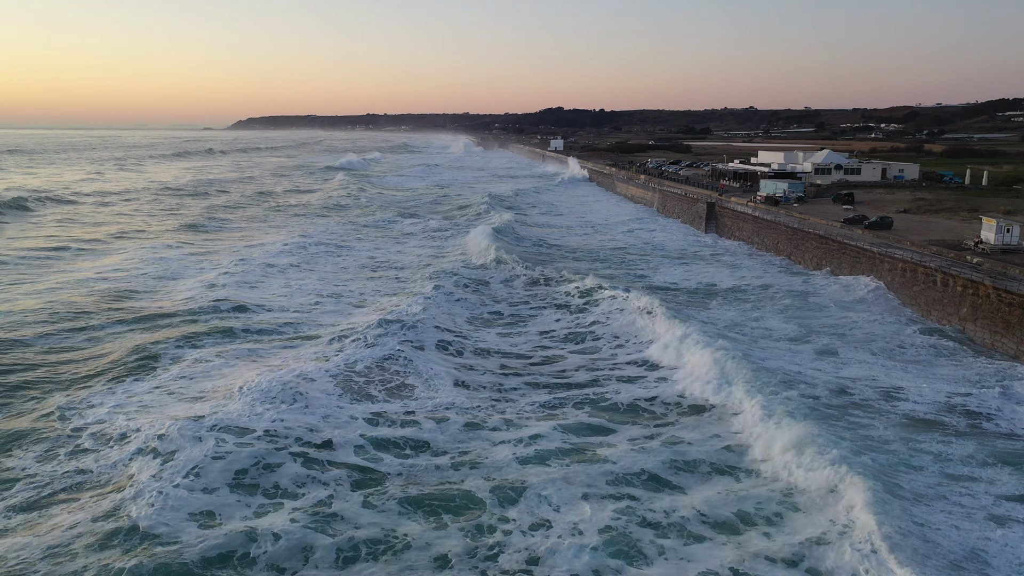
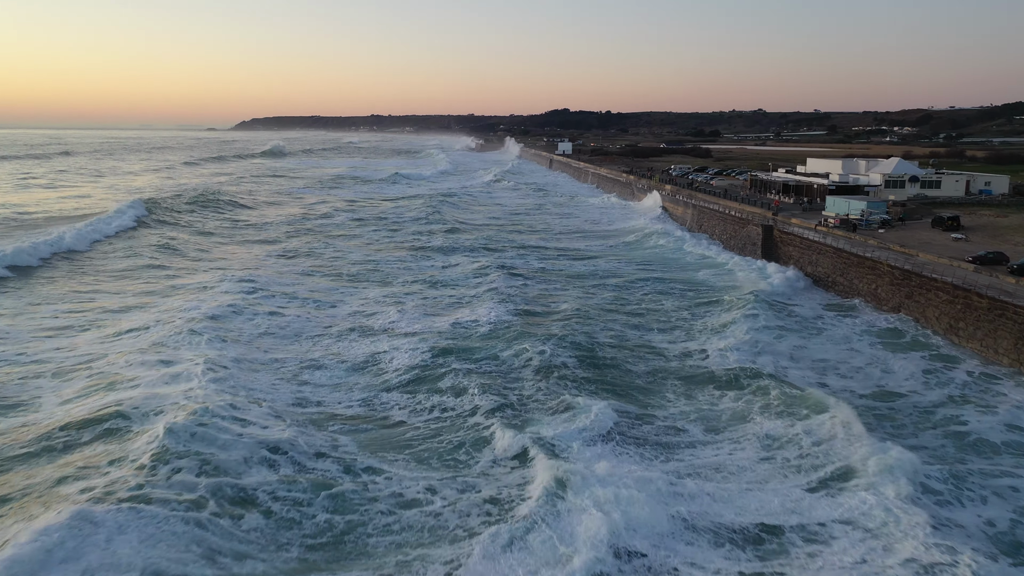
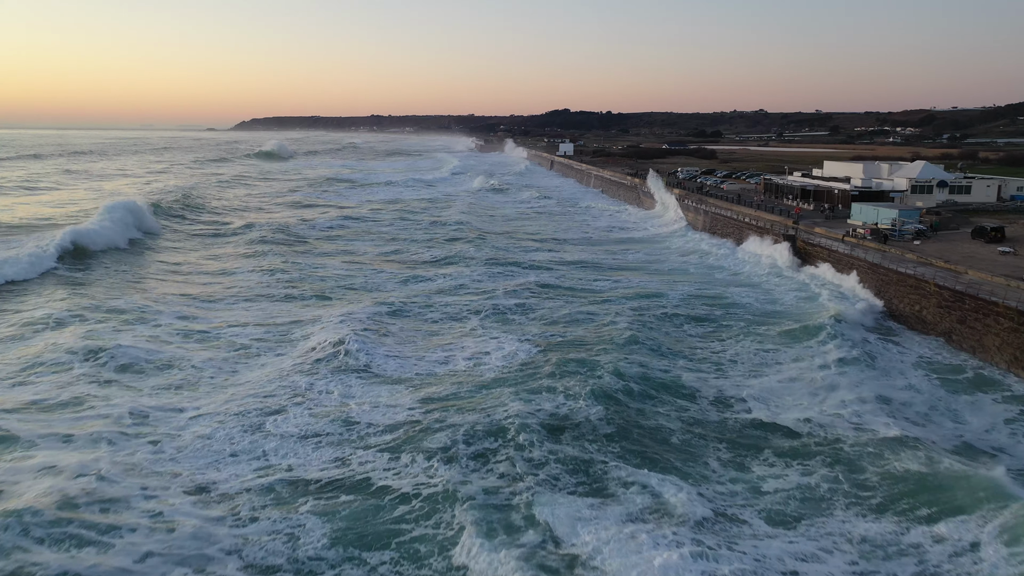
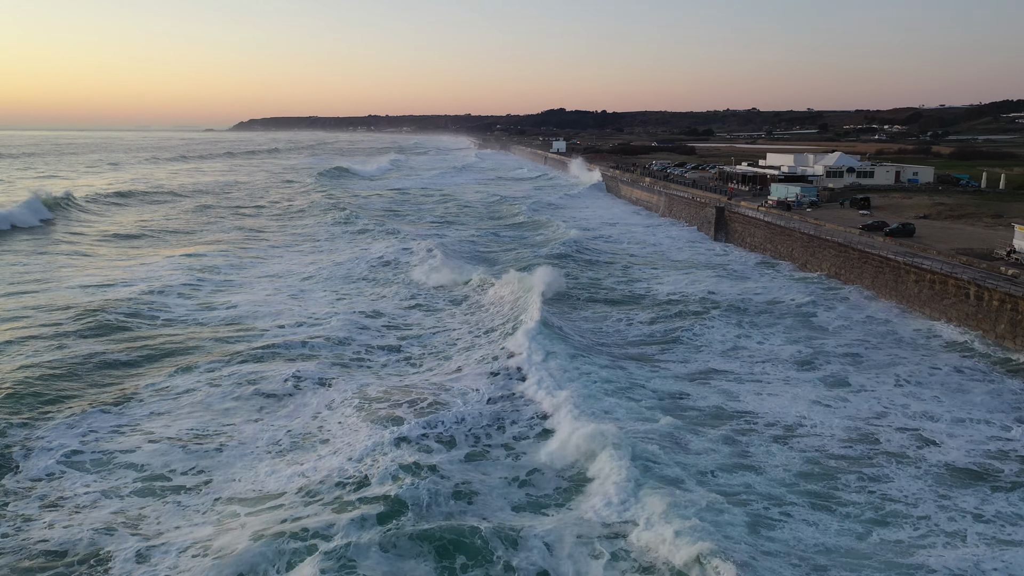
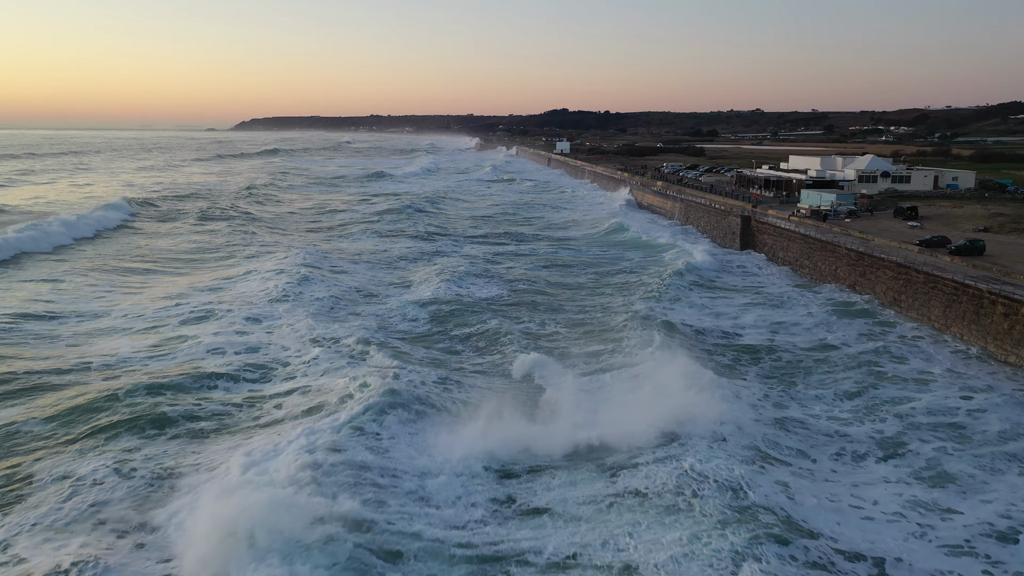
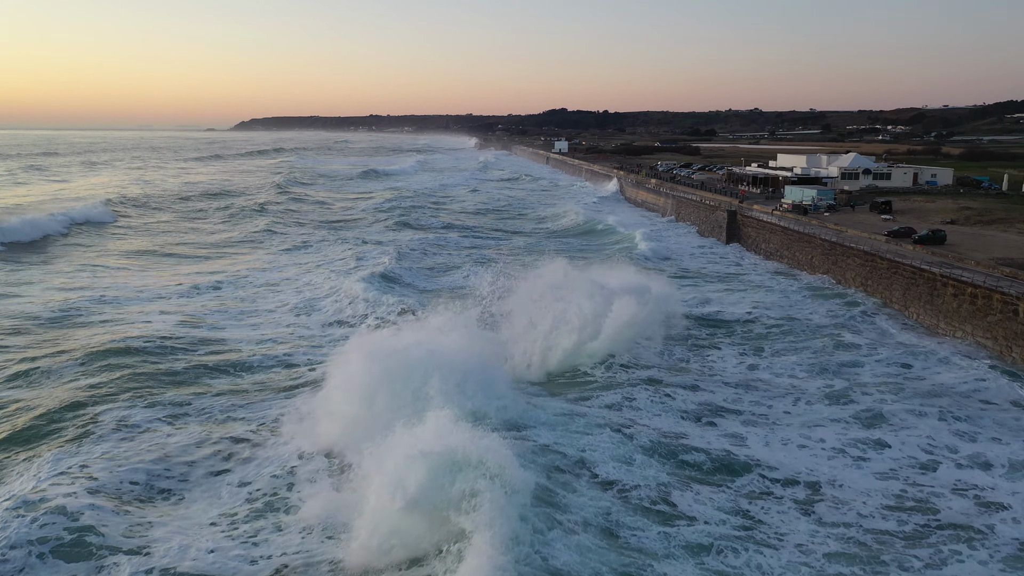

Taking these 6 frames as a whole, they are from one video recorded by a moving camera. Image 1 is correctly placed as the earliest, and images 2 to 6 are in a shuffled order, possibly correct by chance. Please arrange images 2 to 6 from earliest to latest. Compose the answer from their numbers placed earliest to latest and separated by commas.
4, 6, 5, 2, 3
